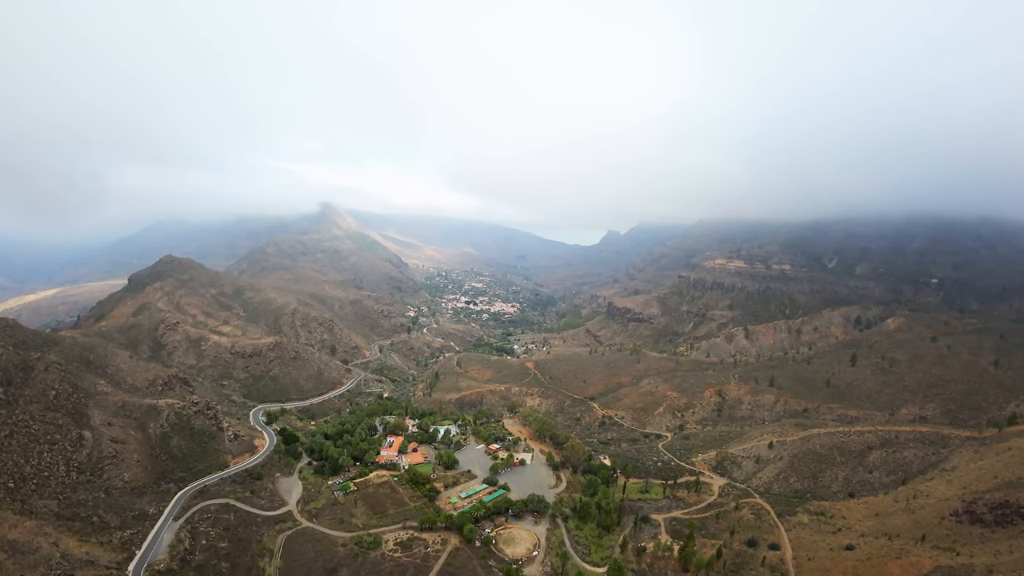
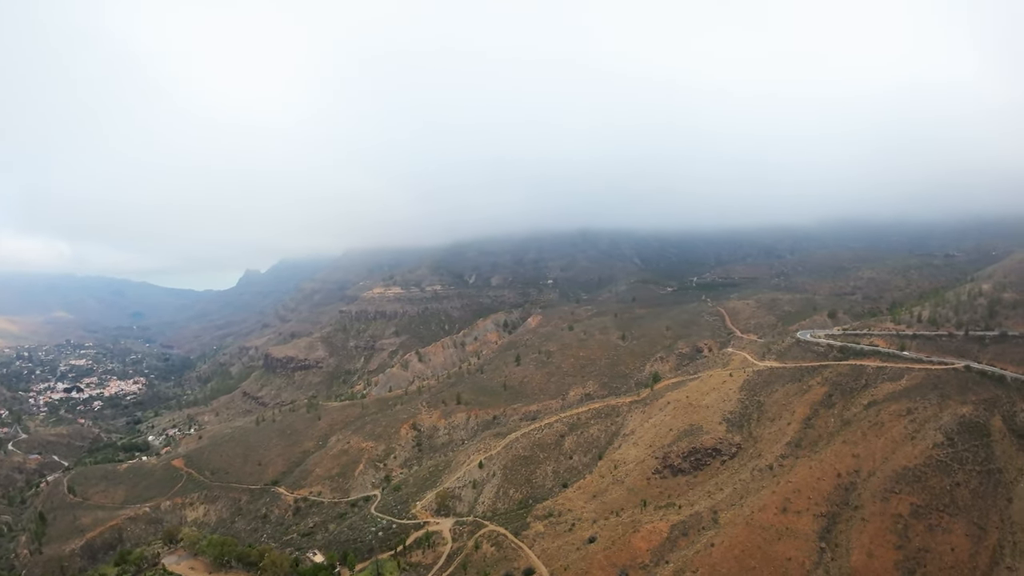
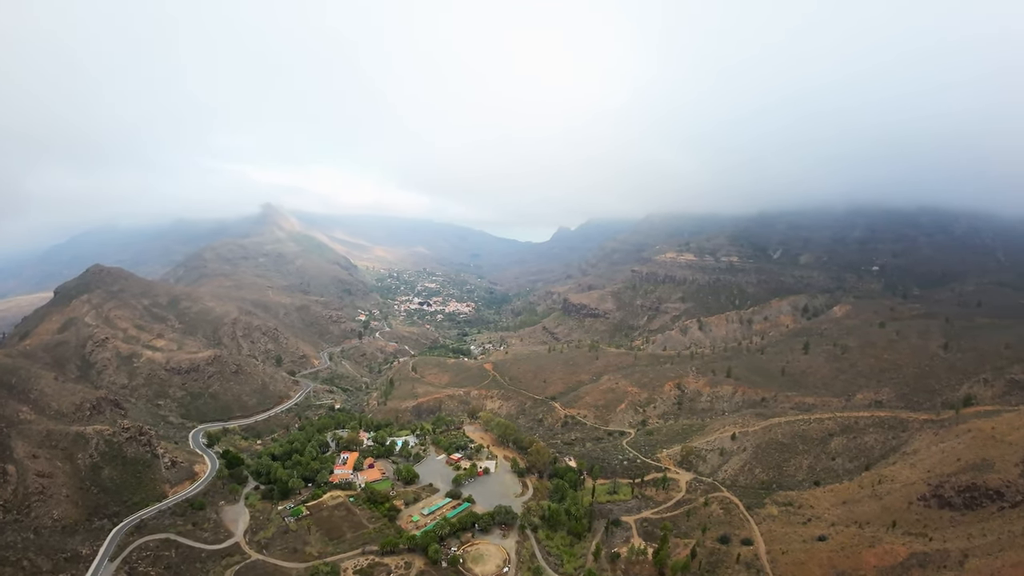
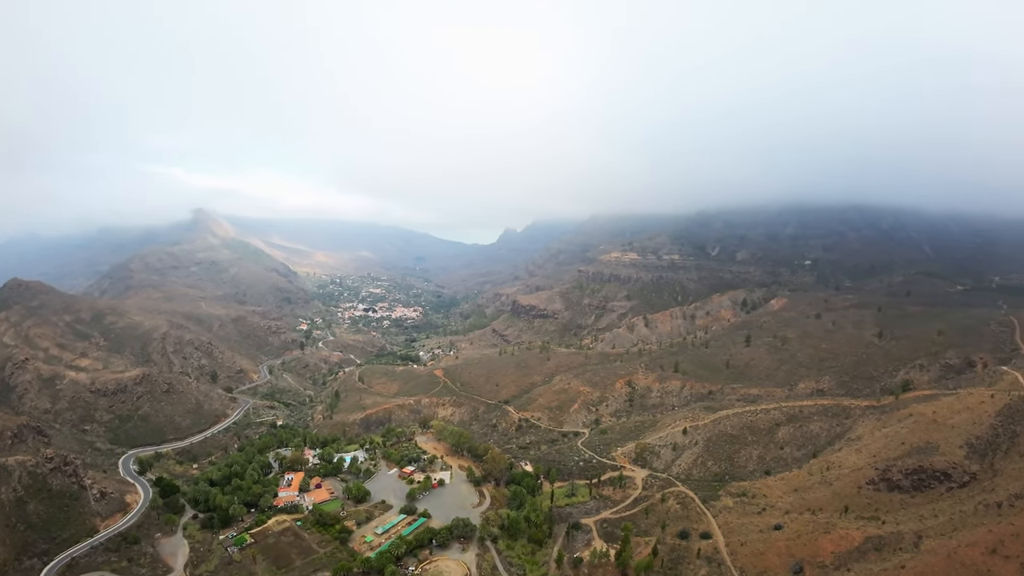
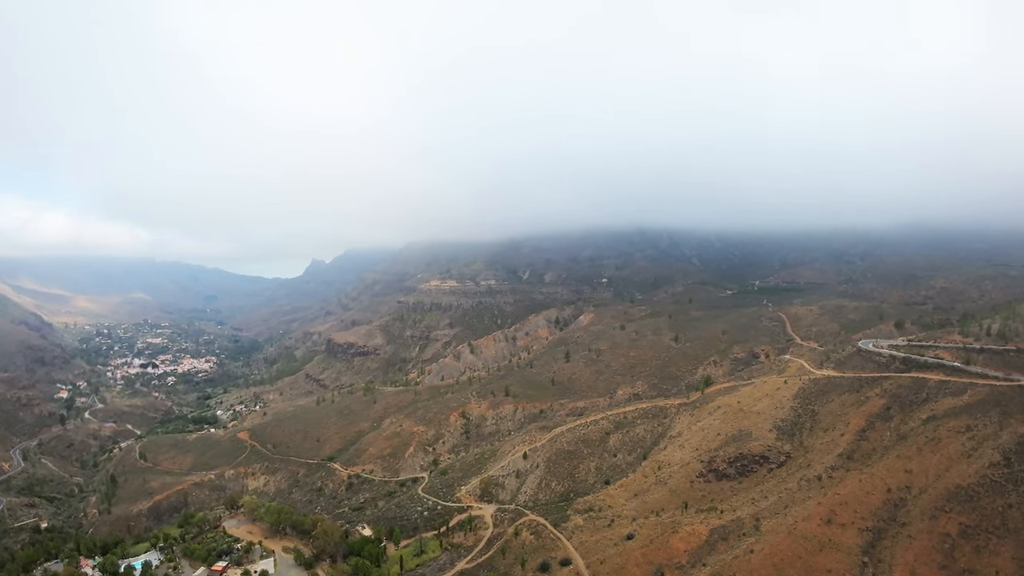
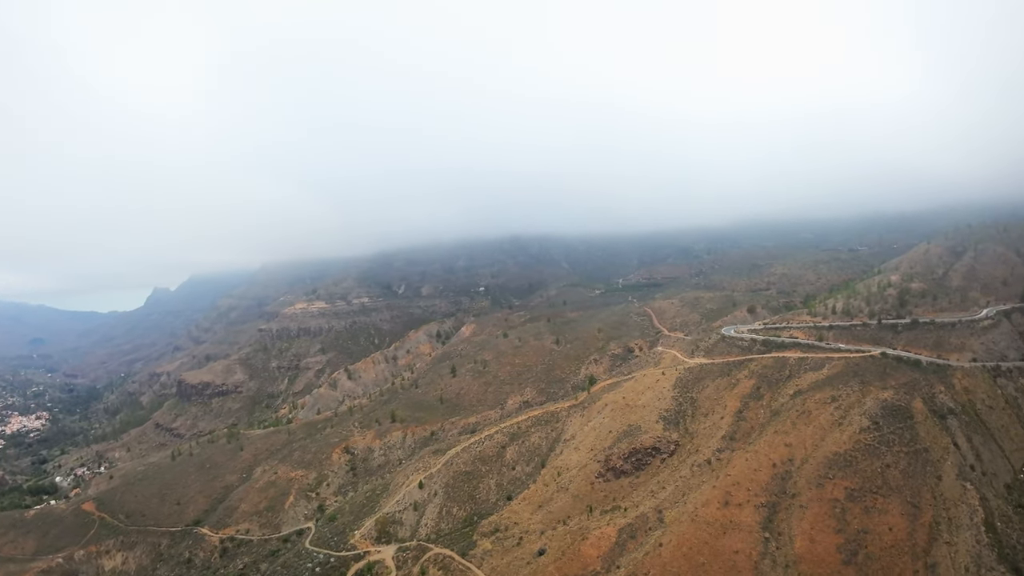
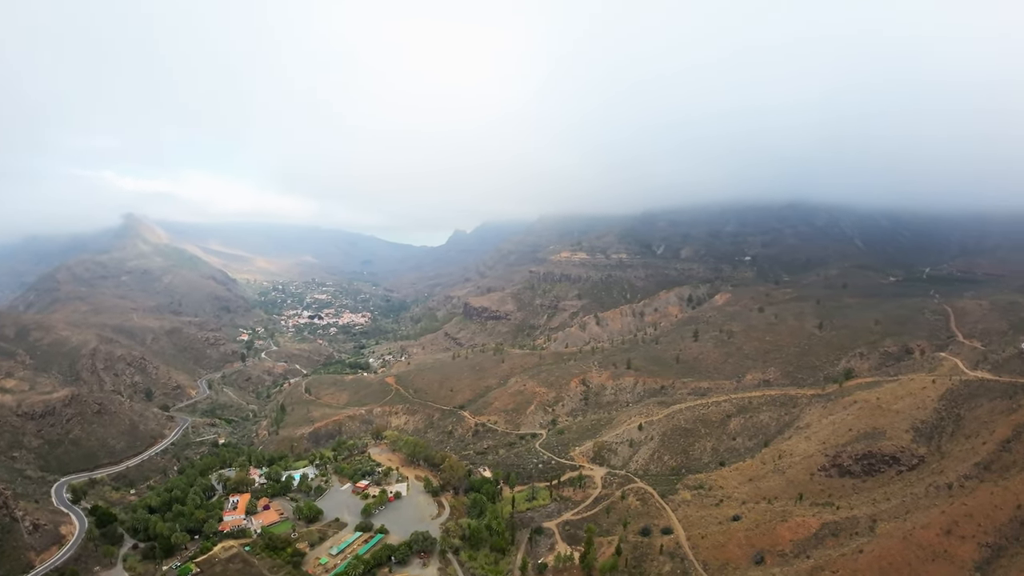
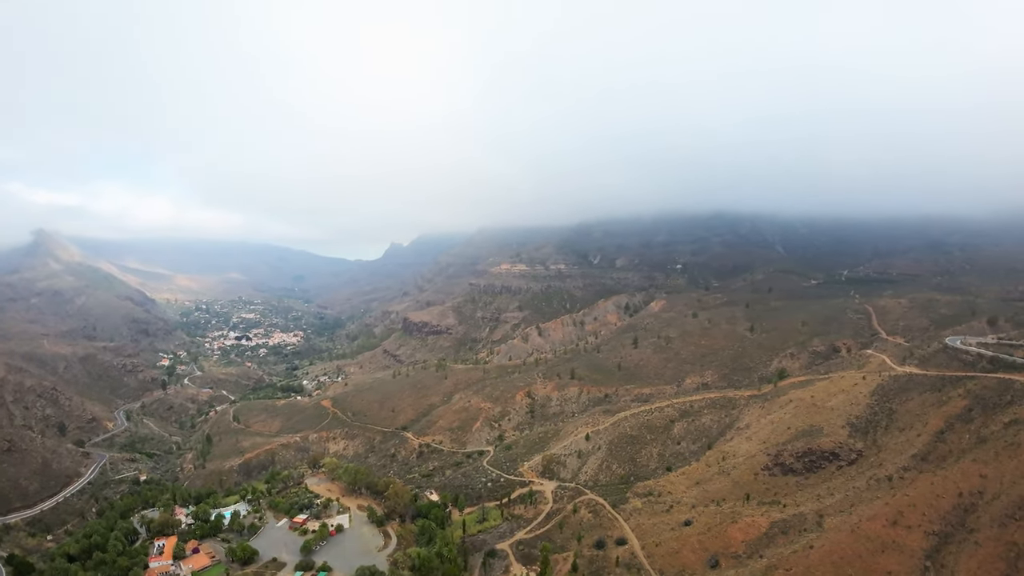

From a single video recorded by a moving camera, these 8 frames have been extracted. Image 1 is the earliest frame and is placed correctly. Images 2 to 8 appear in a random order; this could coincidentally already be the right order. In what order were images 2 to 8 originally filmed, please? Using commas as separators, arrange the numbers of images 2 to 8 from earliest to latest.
3, 4, 7, 8, 5, 2, 6
